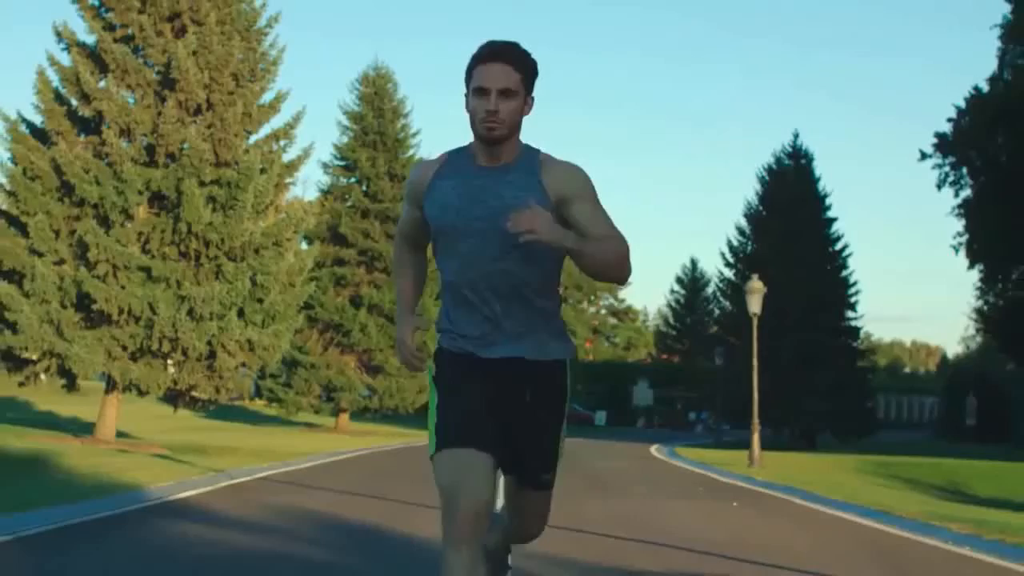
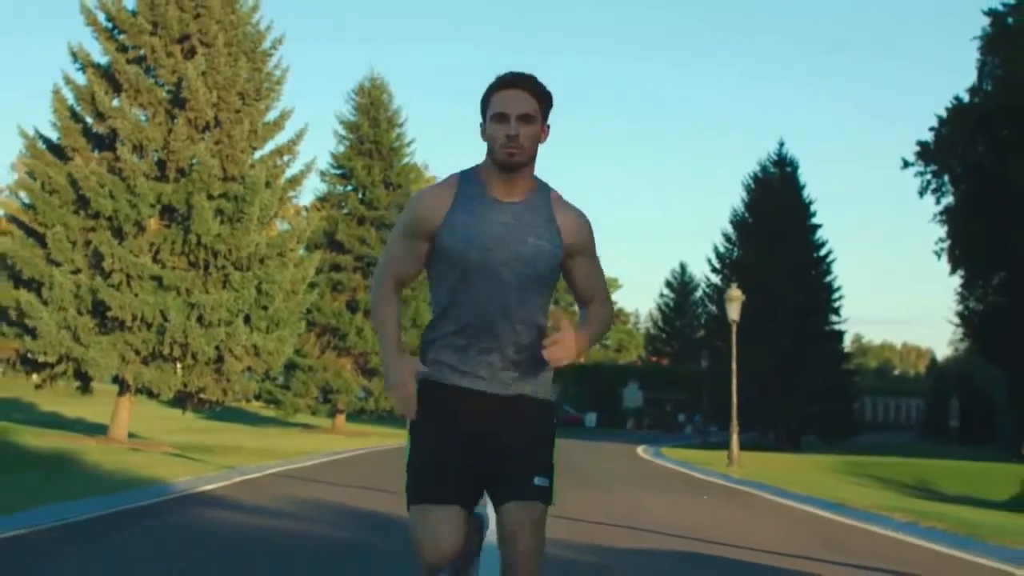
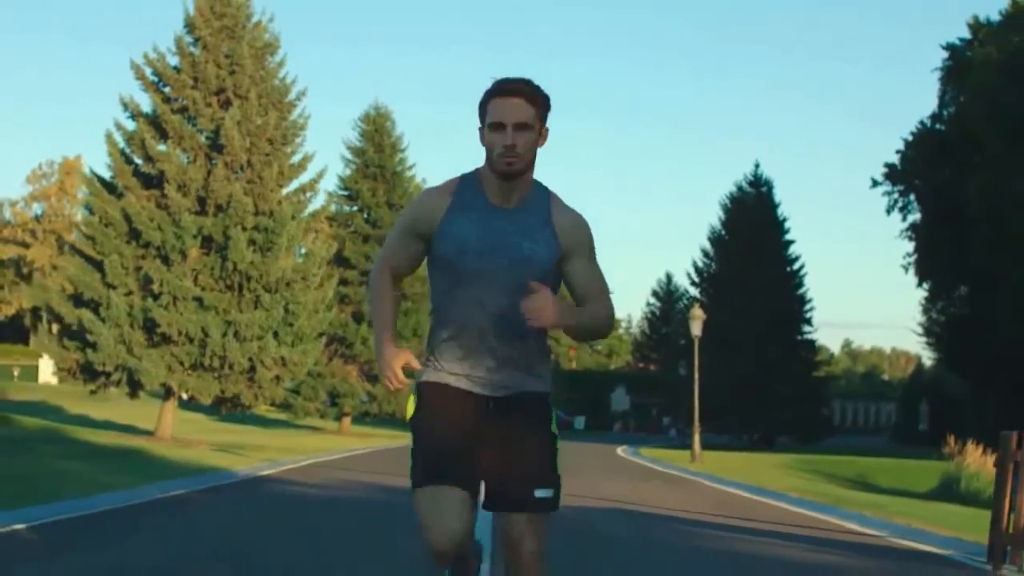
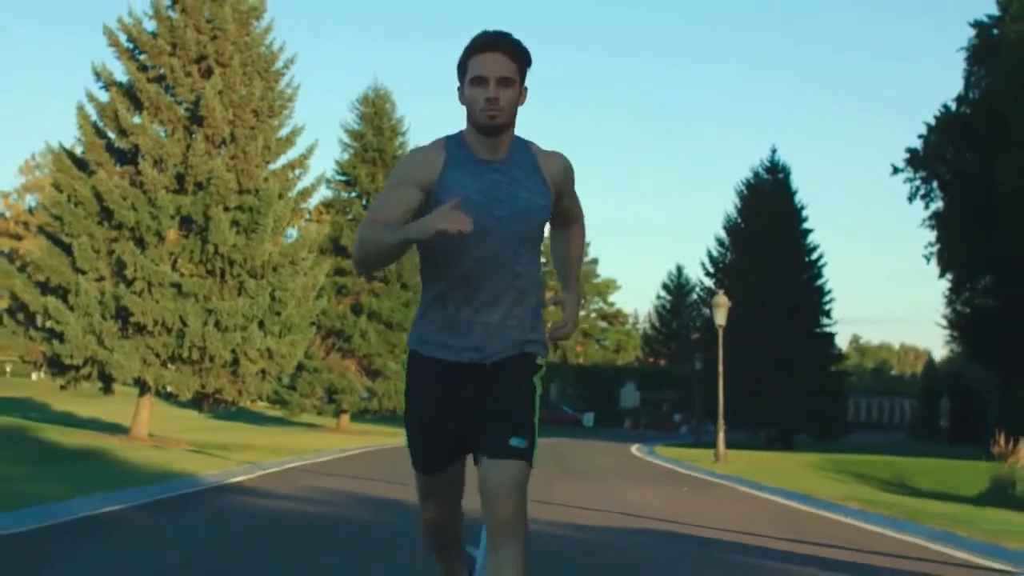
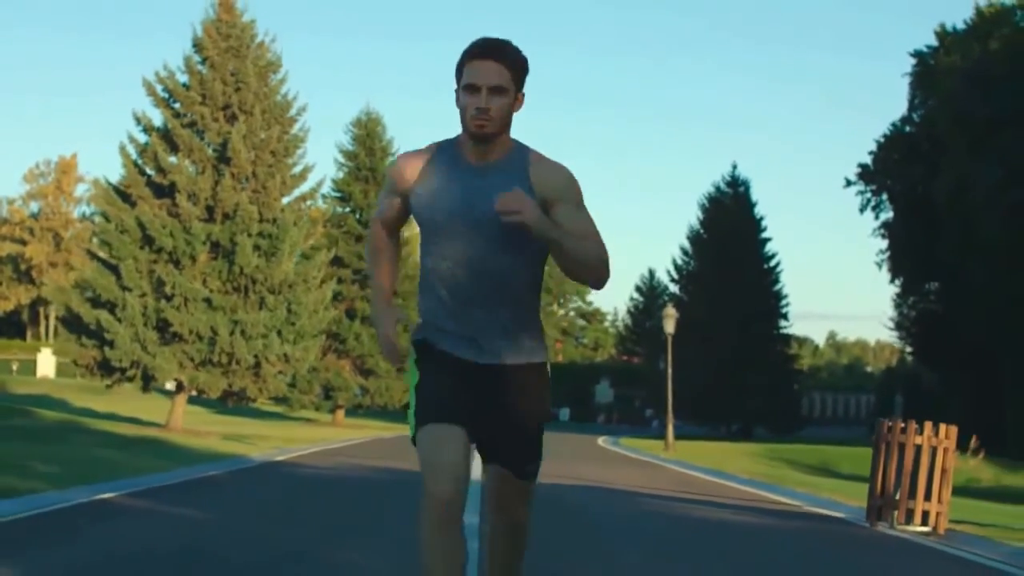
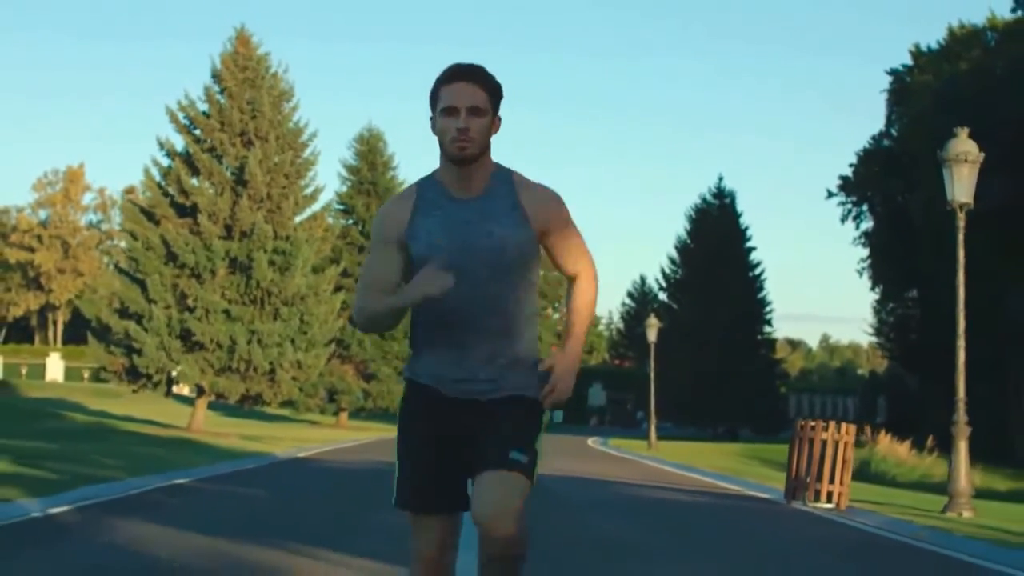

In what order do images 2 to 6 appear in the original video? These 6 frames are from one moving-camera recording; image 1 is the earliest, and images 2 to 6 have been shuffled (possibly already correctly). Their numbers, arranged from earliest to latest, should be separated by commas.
2, 4, 3, 5, 6
